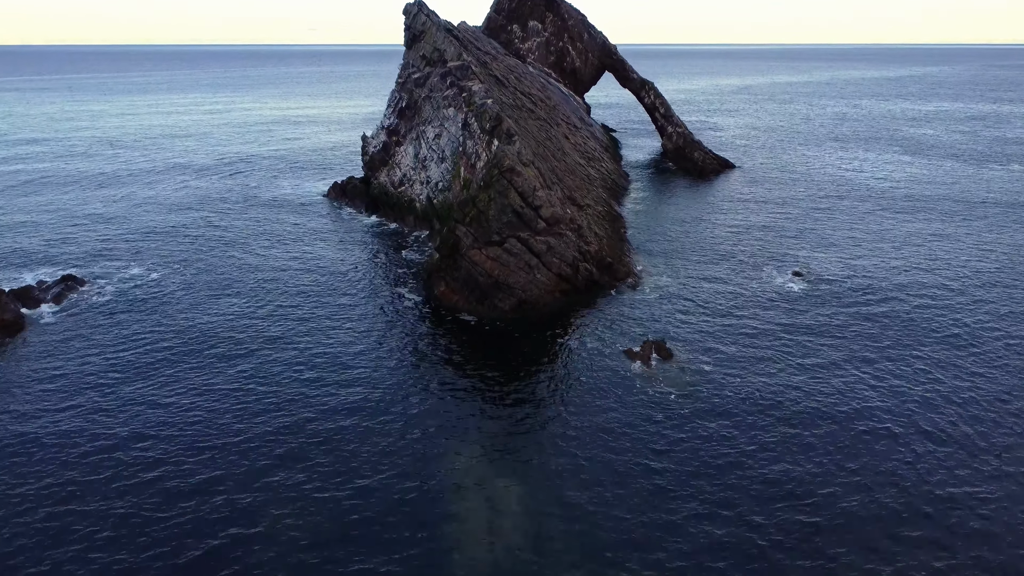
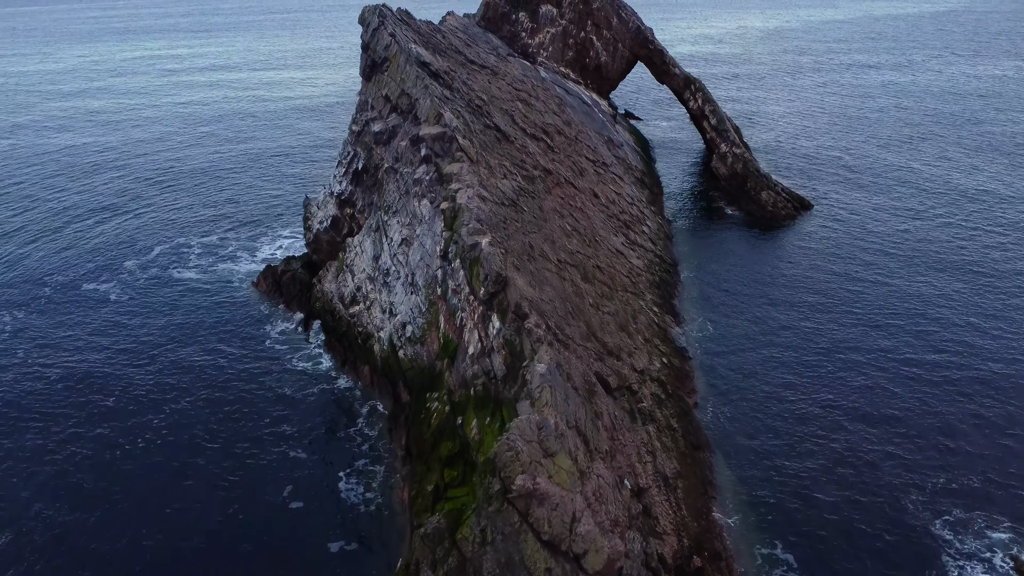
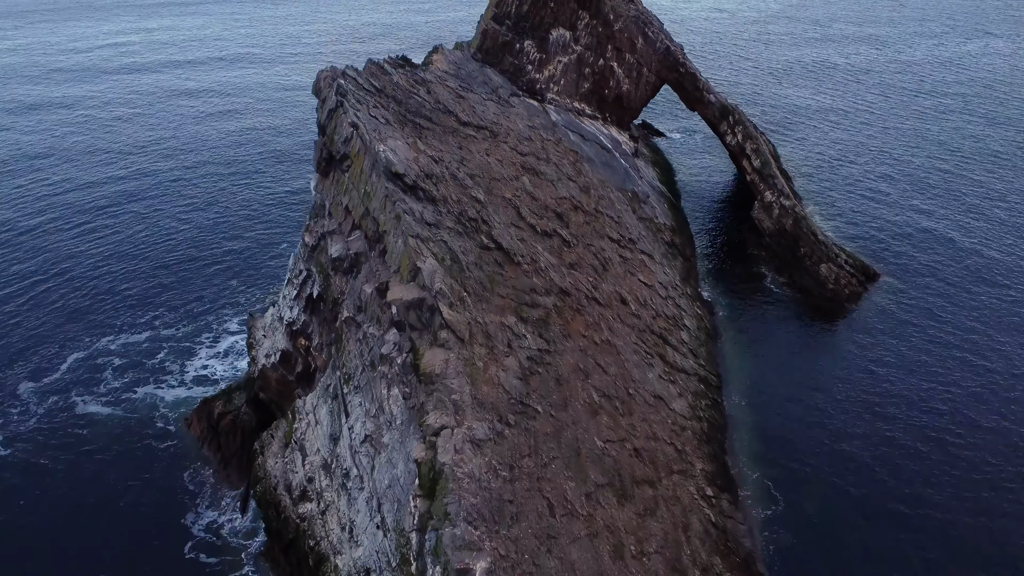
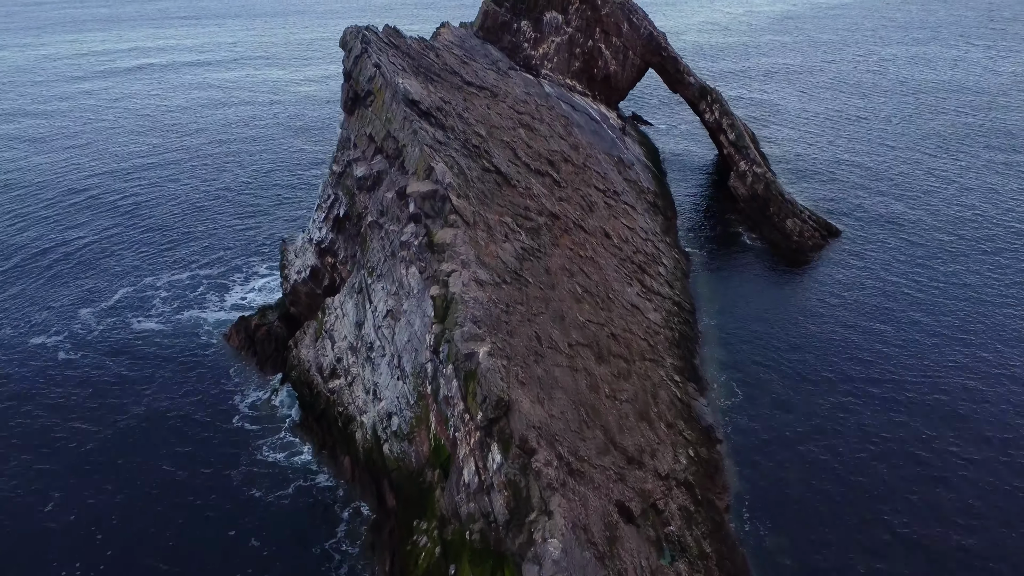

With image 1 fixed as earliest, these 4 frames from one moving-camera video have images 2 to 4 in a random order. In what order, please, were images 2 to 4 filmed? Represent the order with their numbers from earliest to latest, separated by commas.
2, 4, 3
